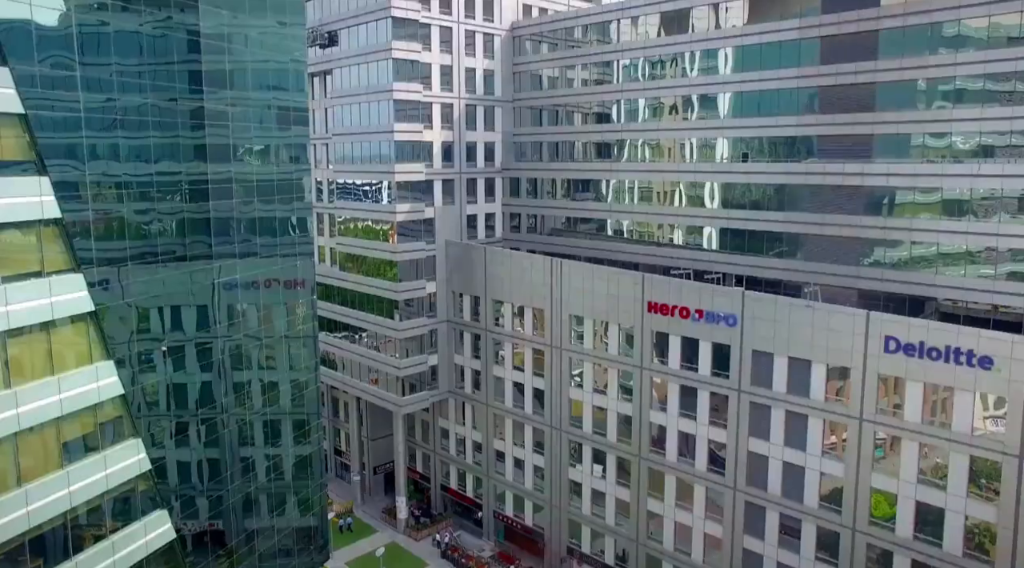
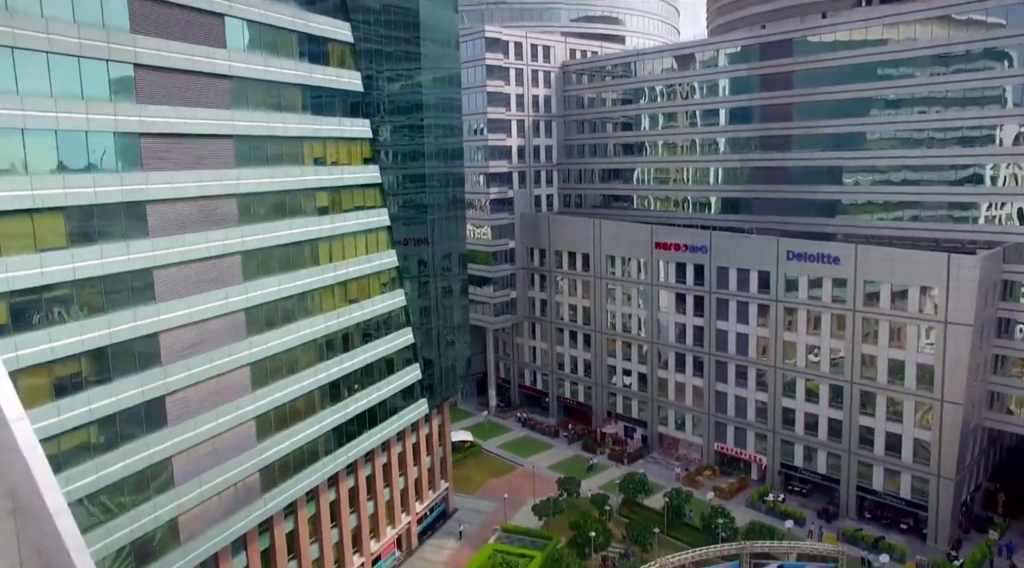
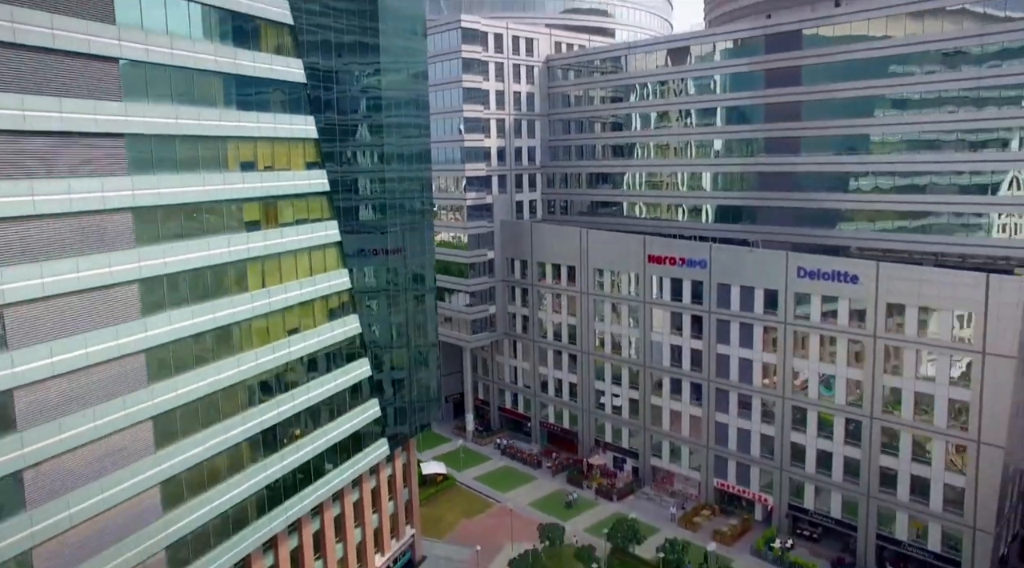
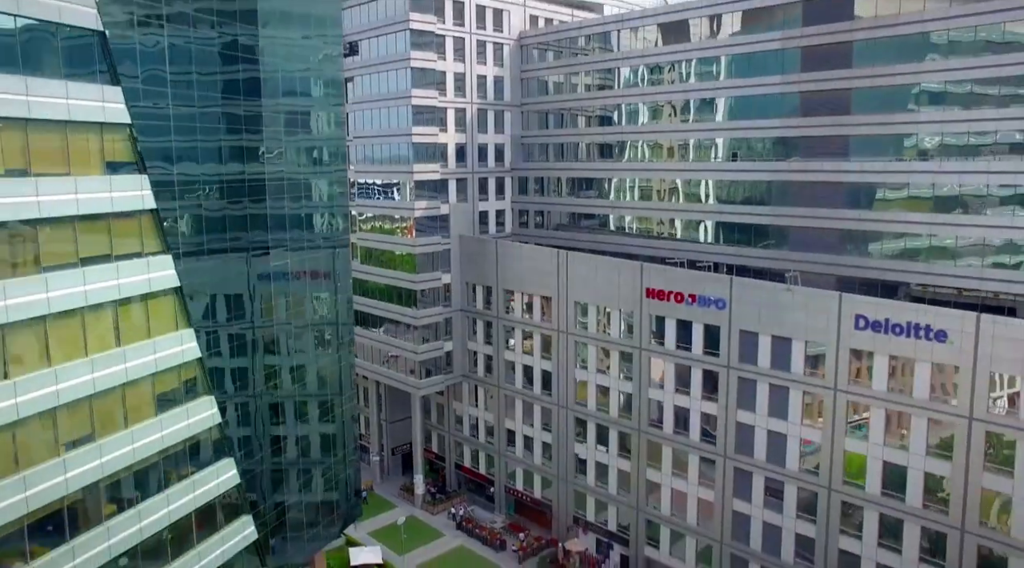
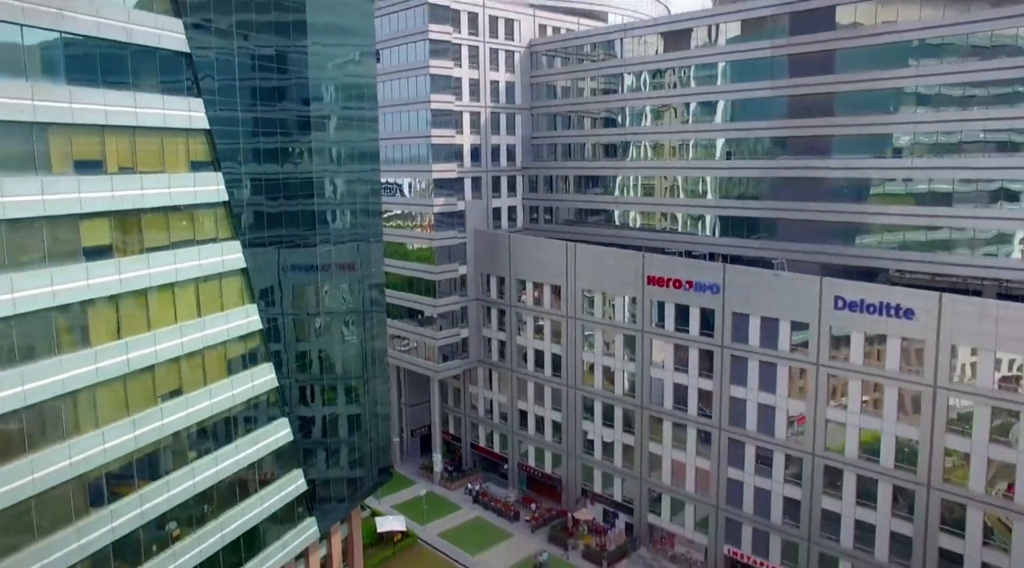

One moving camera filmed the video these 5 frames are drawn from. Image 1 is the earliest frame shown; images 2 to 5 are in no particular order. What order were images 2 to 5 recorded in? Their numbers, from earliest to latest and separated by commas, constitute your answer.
4, 5, 3, 2
